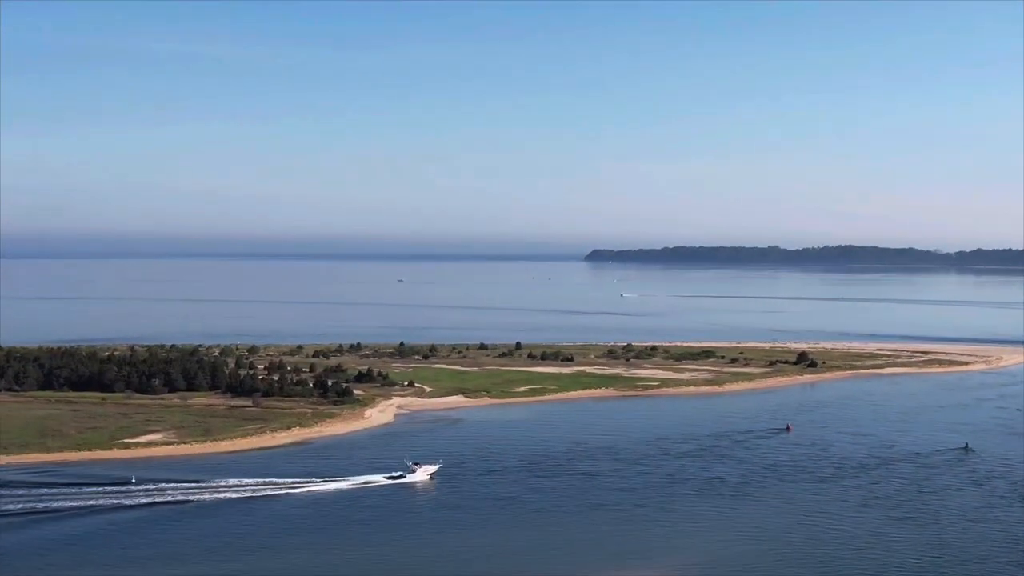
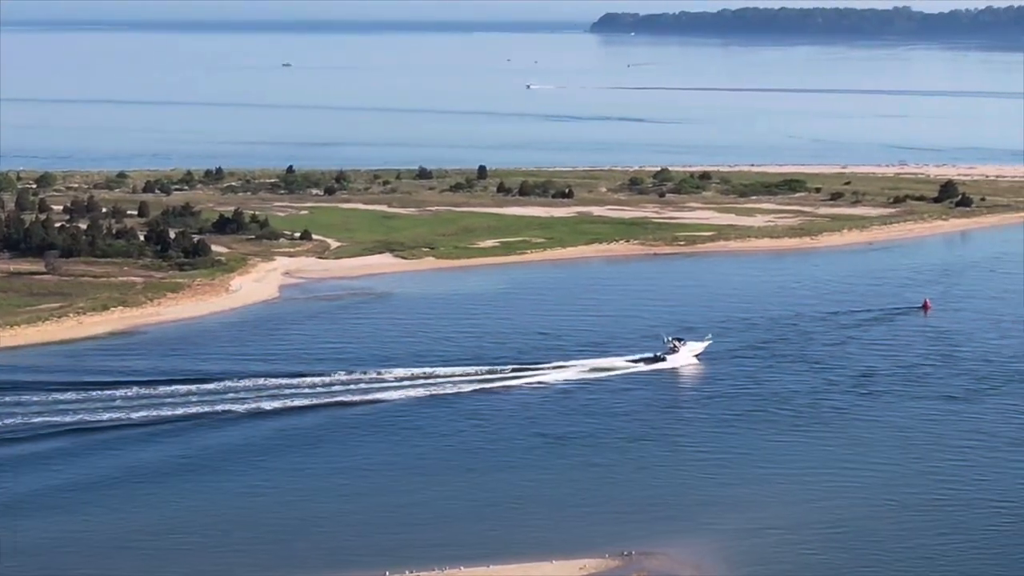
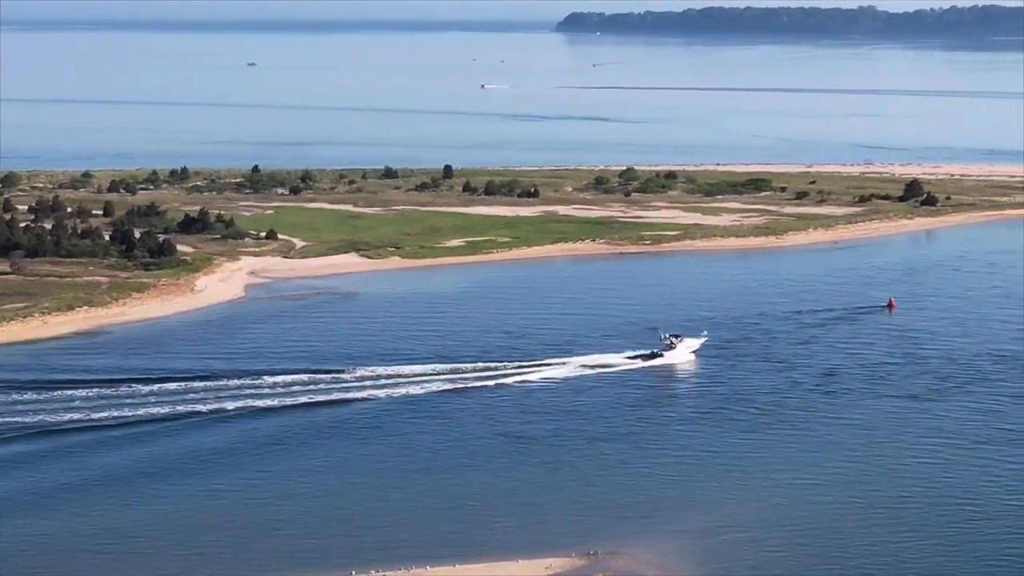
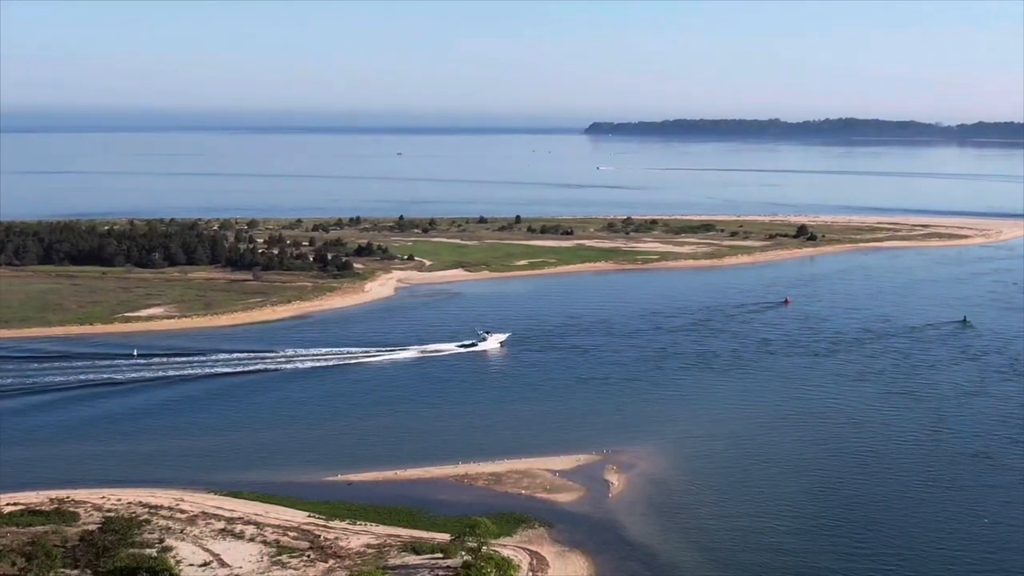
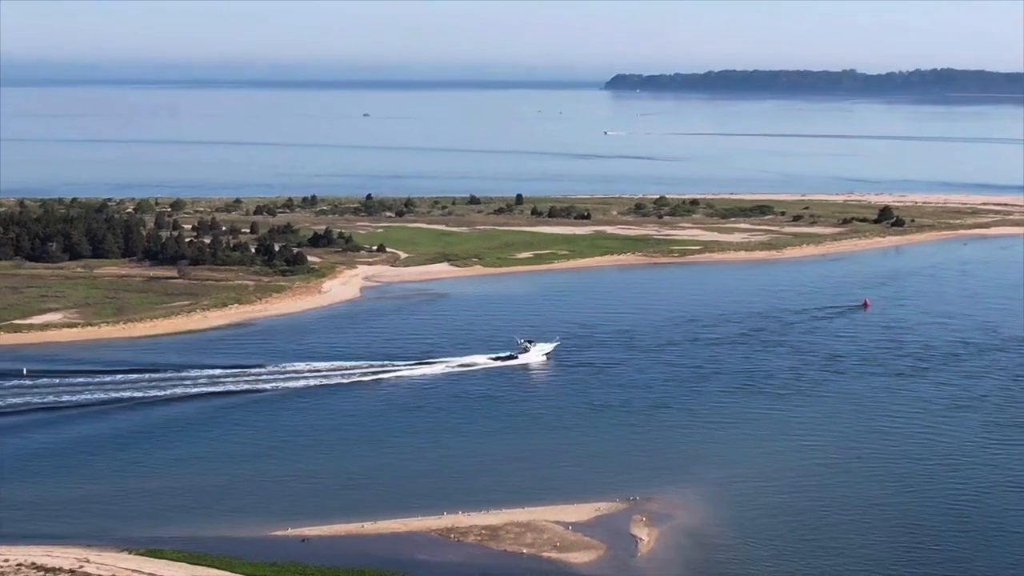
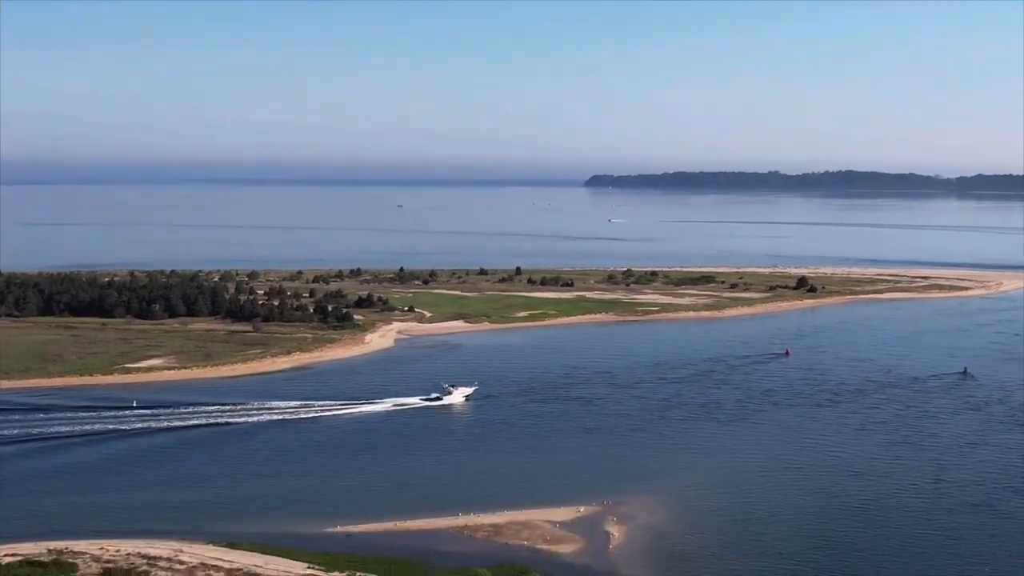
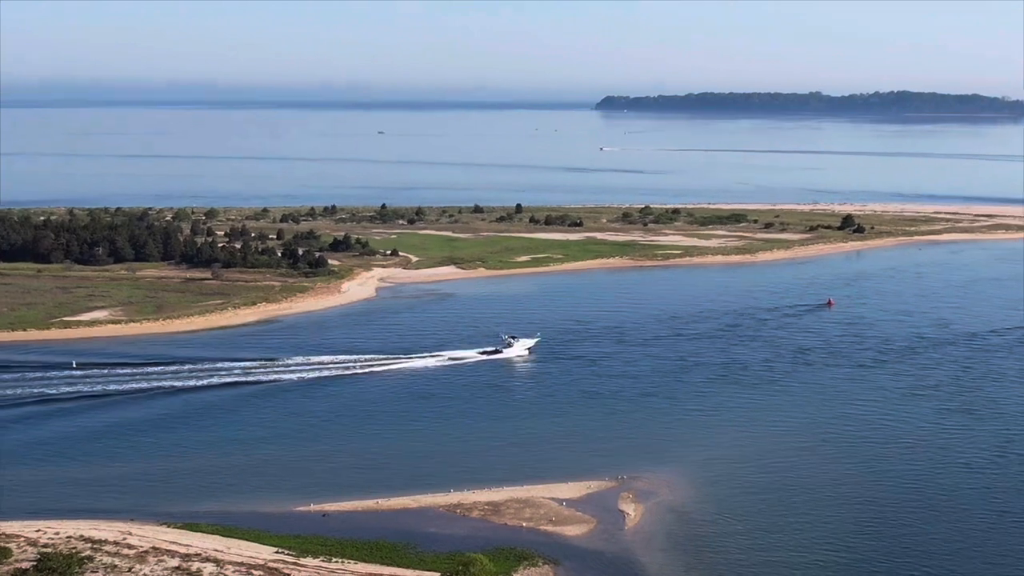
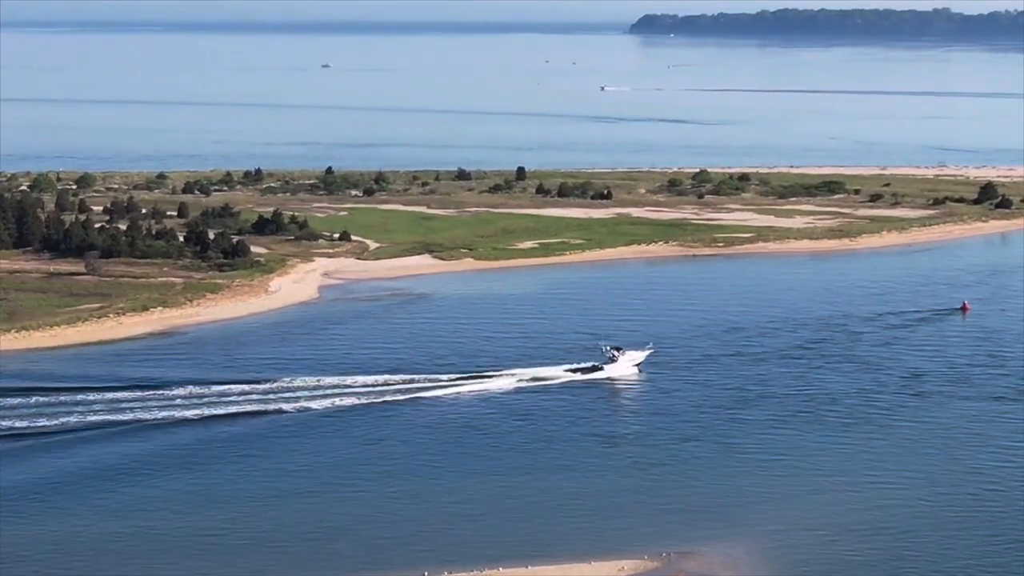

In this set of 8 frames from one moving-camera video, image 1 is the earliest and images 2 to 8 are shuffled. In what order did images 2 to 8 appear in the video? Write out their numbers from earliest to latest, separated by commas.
6, 4, 7, 5, 8, 2, 3
